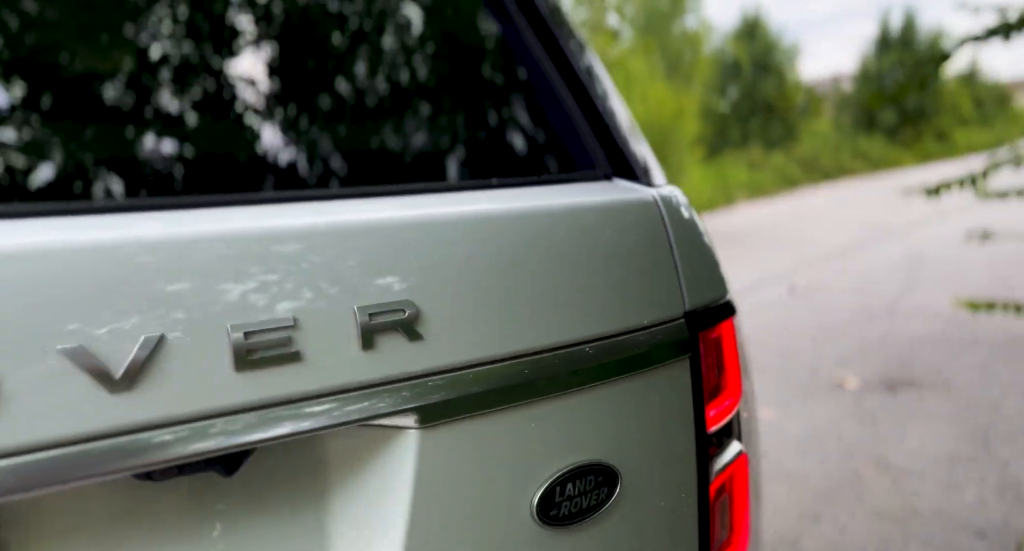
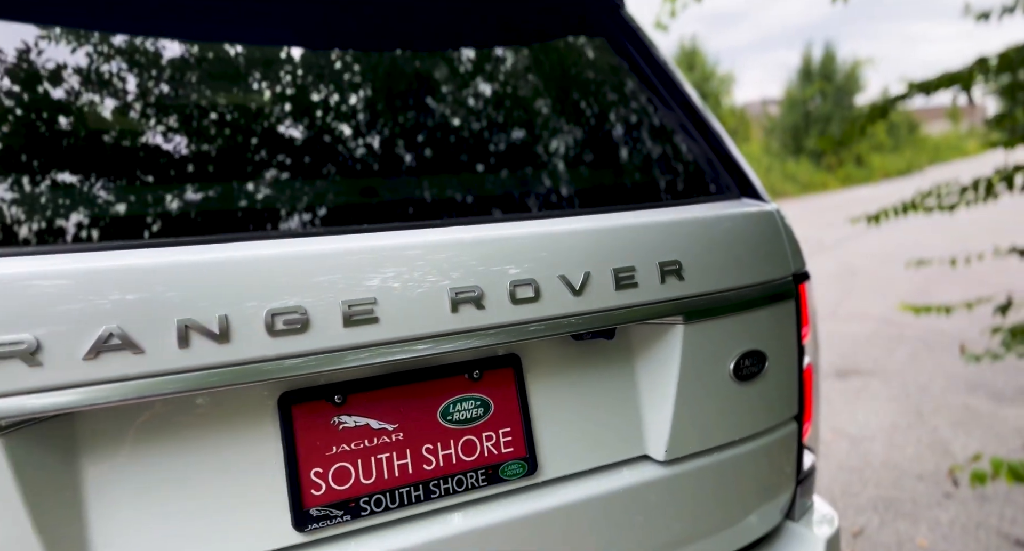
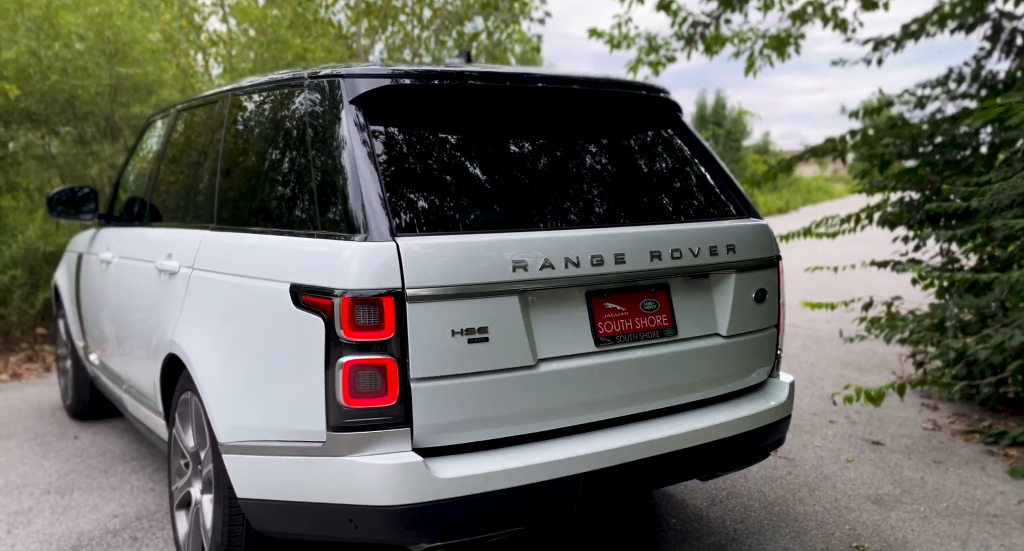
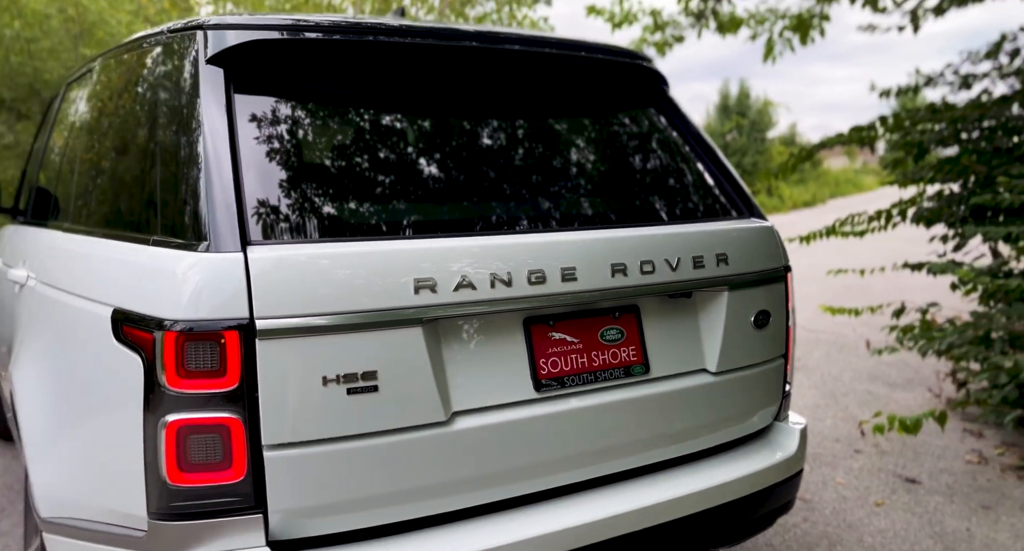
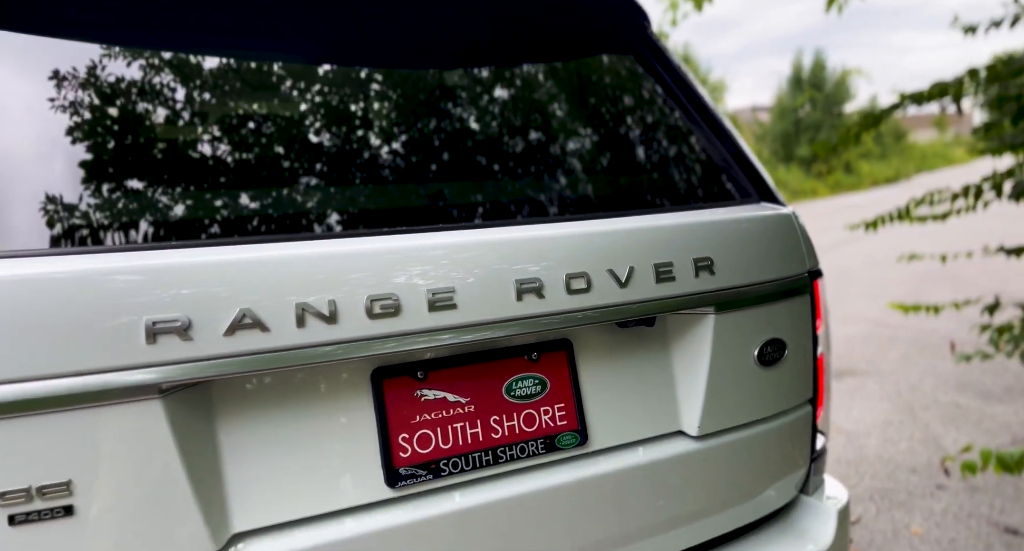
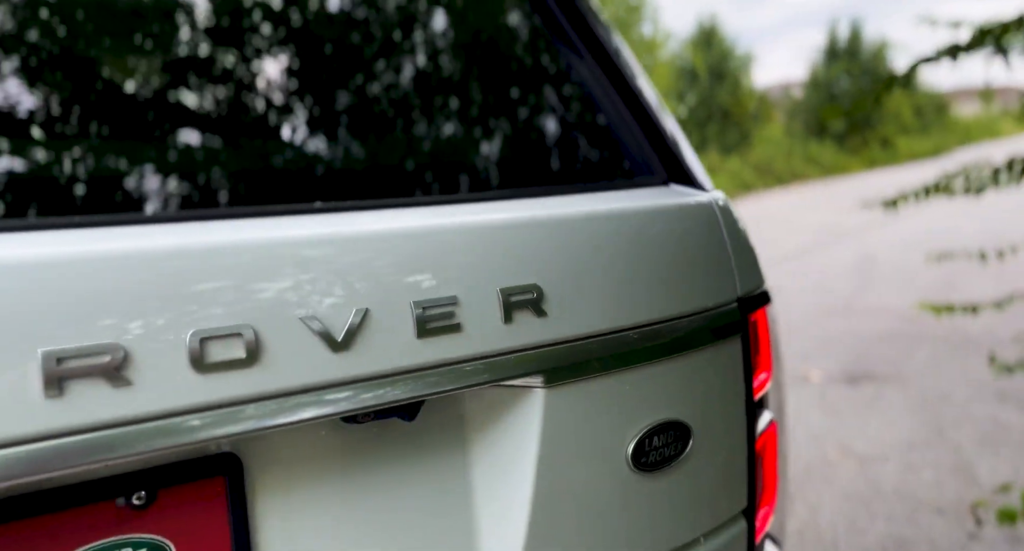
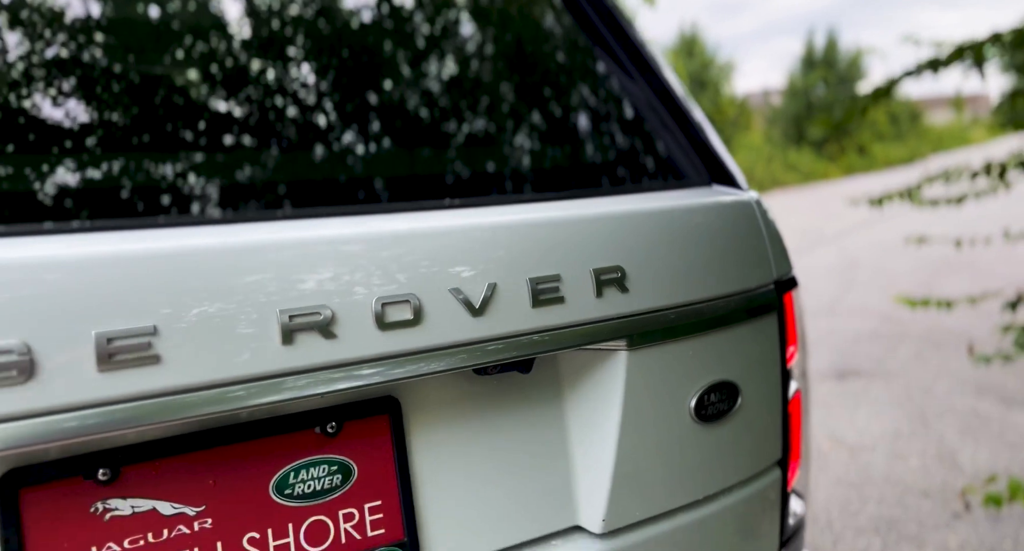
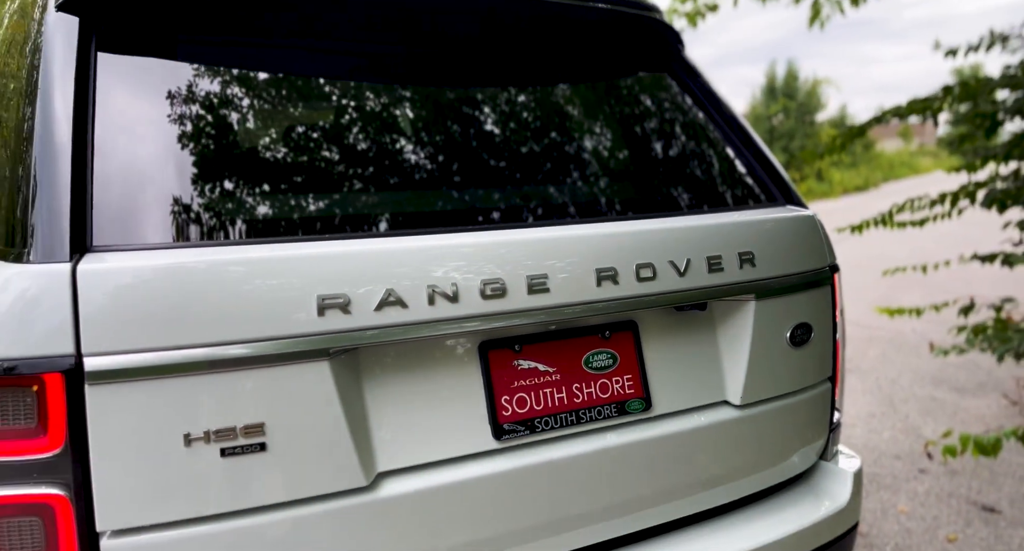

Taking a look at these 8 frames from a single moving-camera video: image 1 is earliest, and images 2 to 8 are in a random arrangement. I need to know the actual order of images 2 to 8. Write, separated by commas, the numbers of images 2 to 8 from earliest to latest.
6, 7, 2, 5, 8, 4, 3
